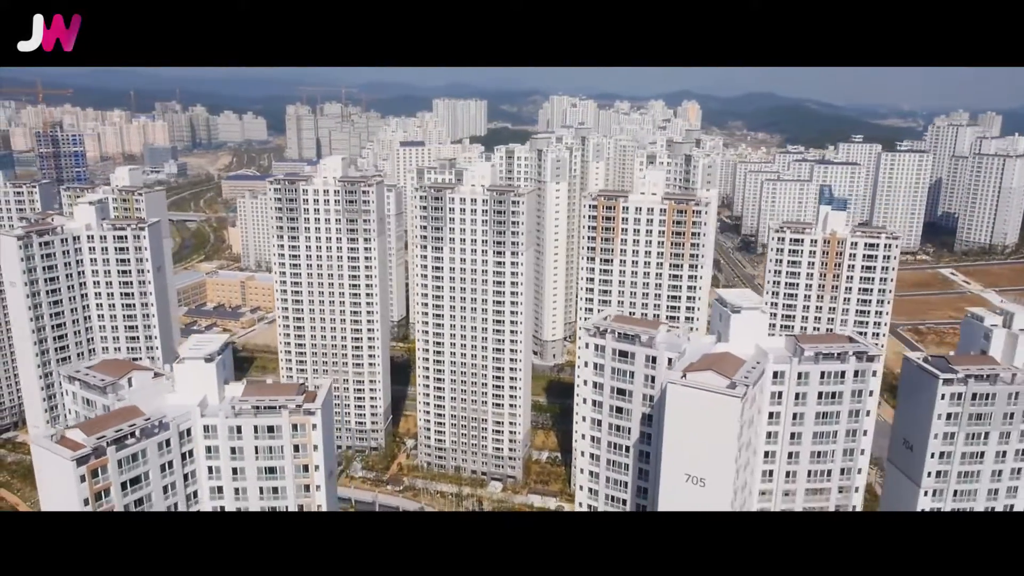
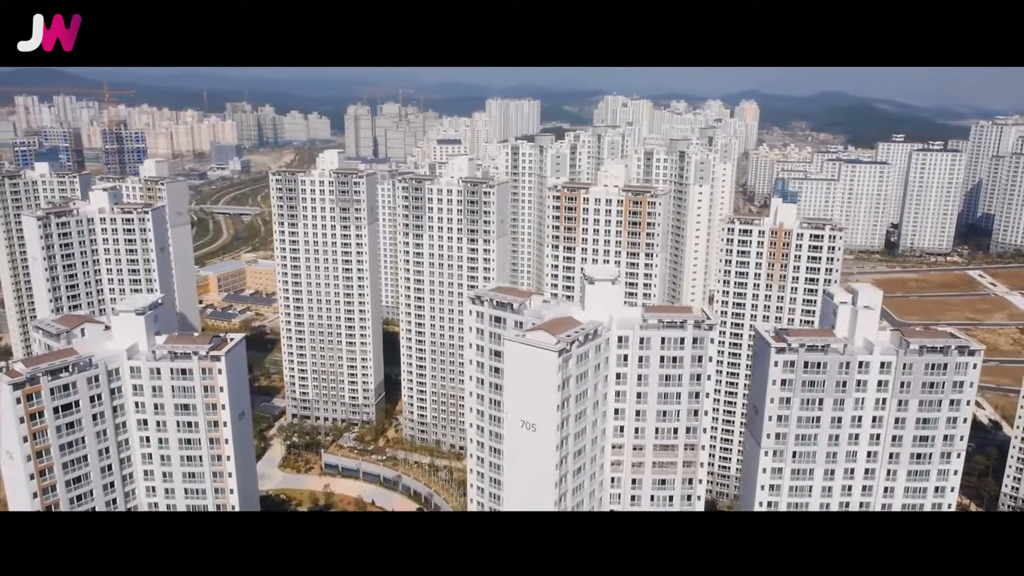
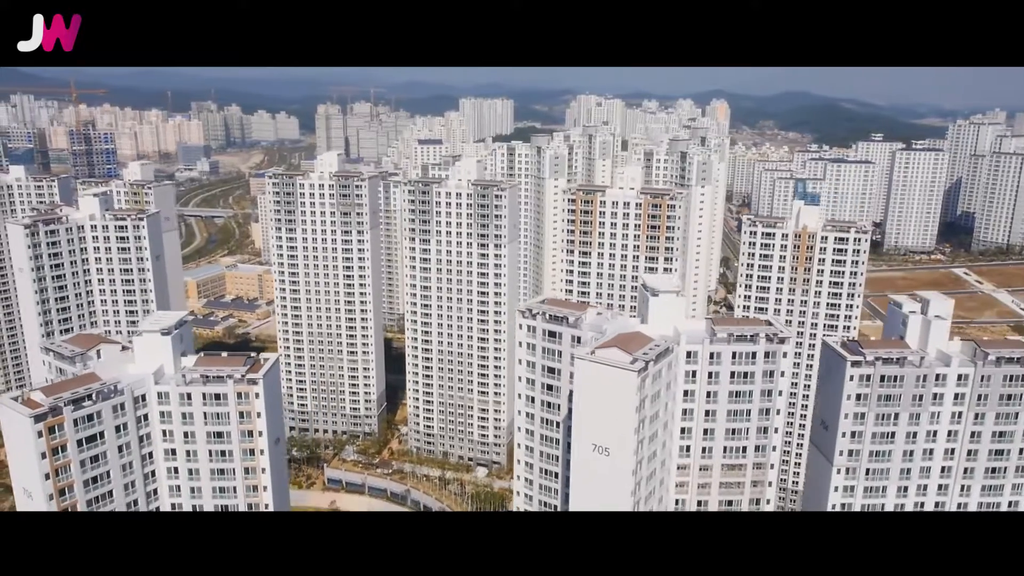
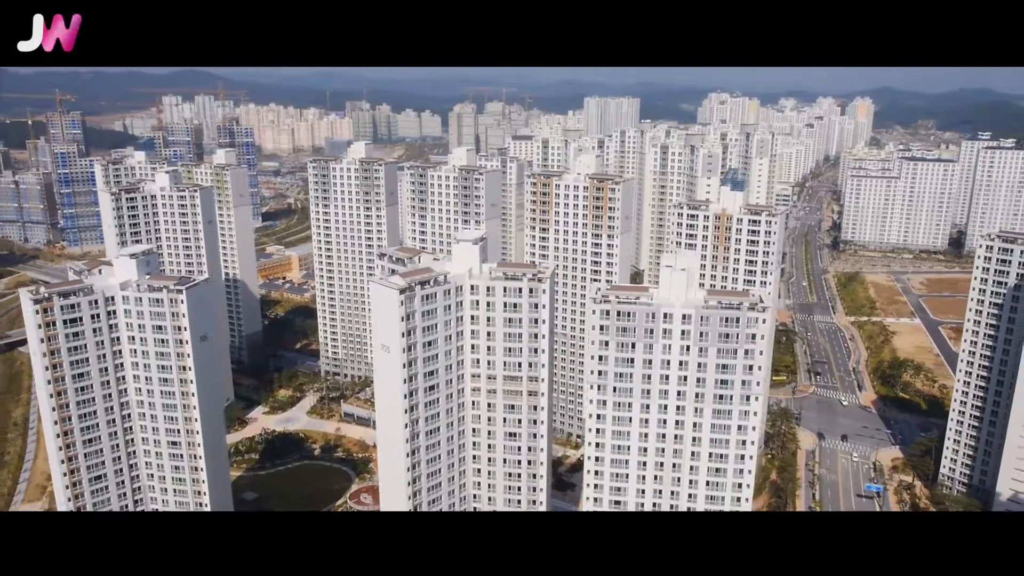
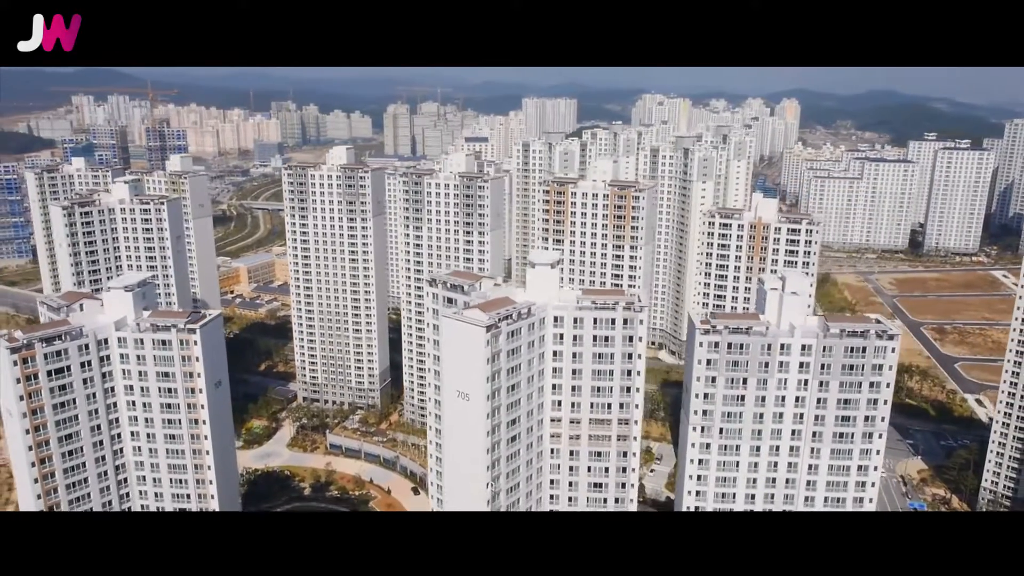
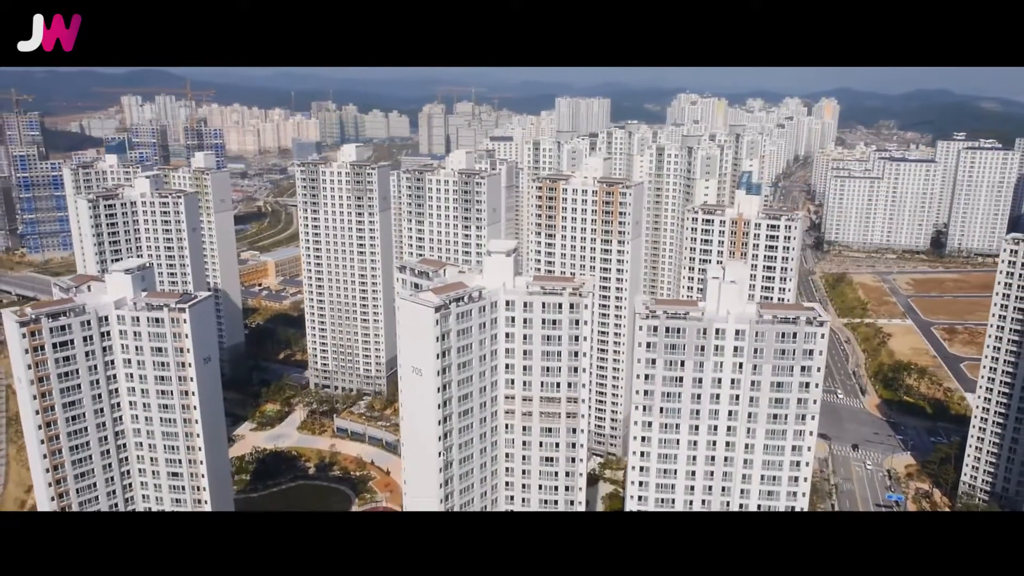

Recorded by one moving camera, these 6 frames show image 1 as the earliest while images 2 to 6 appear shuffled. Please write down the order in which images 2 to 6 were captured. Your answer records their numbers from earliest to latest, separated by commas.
3, 2, 5, 6, 4
